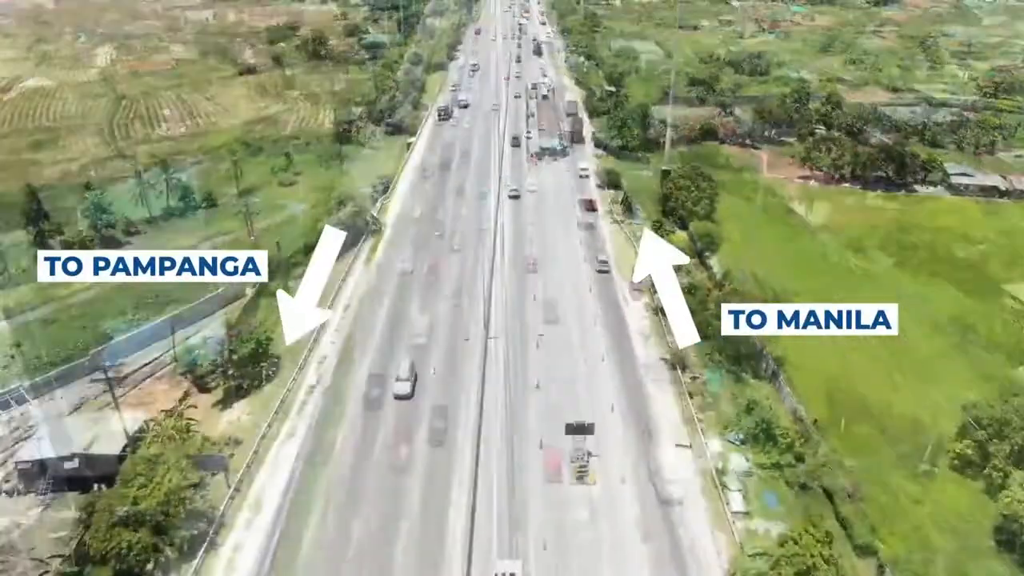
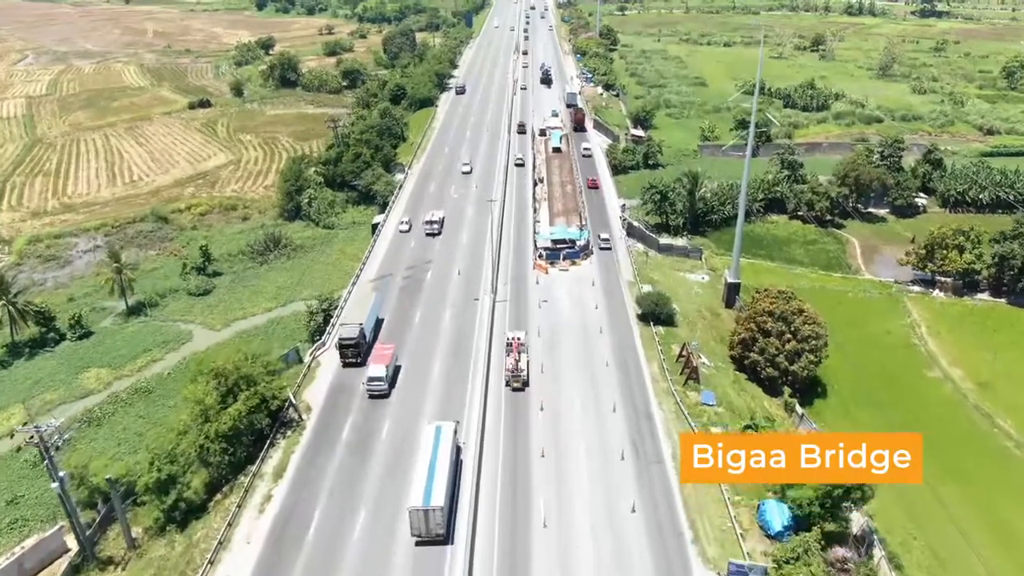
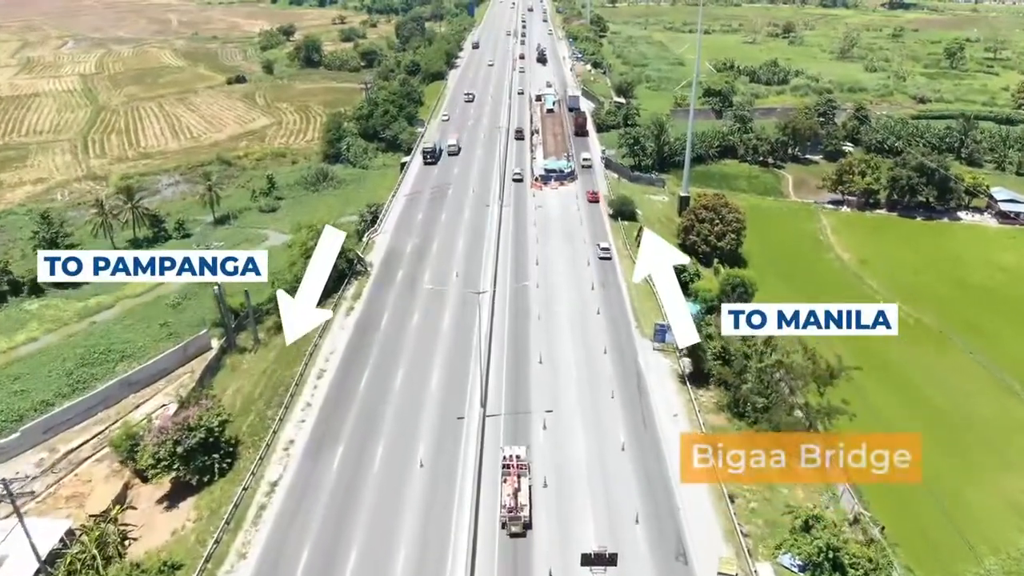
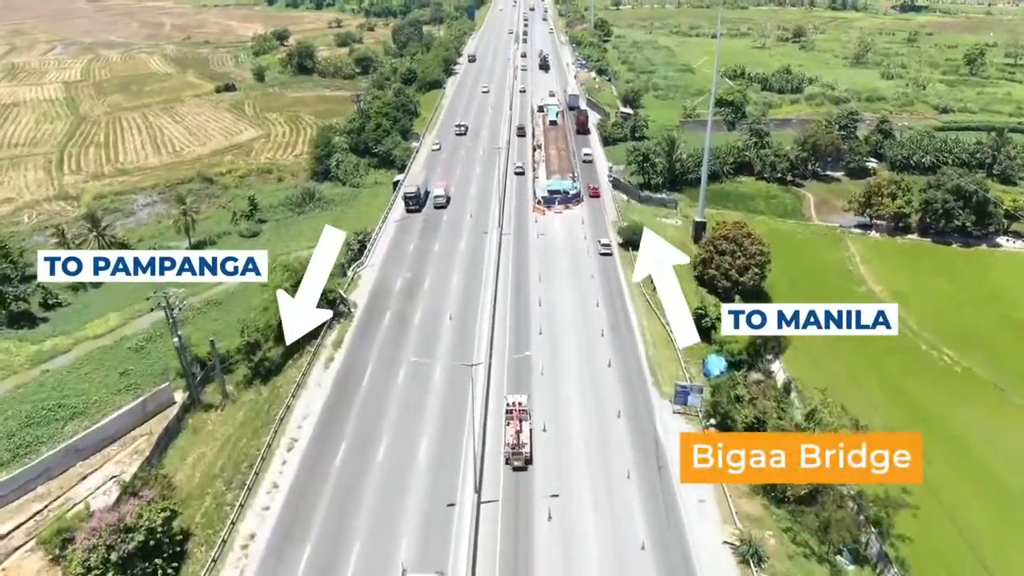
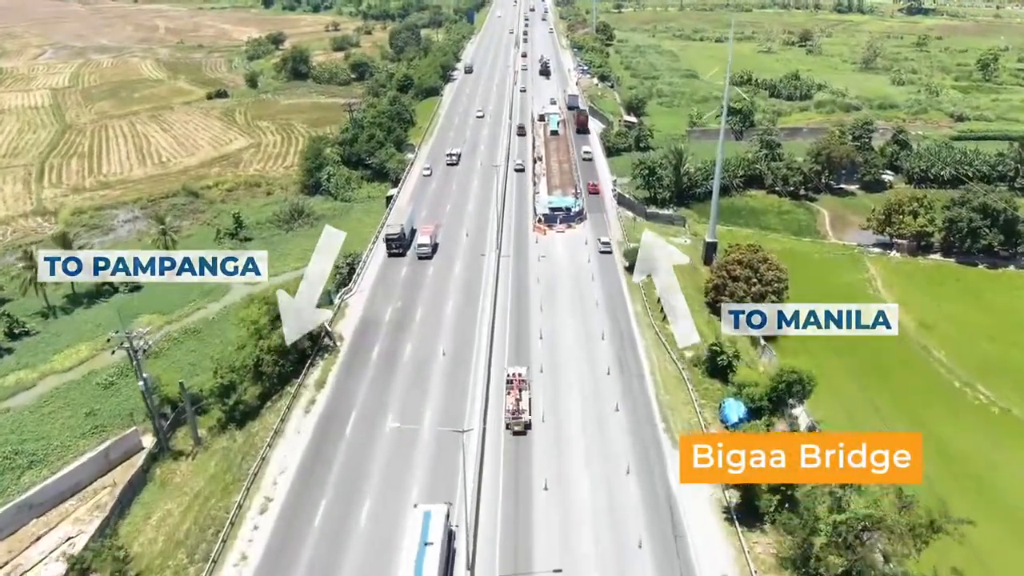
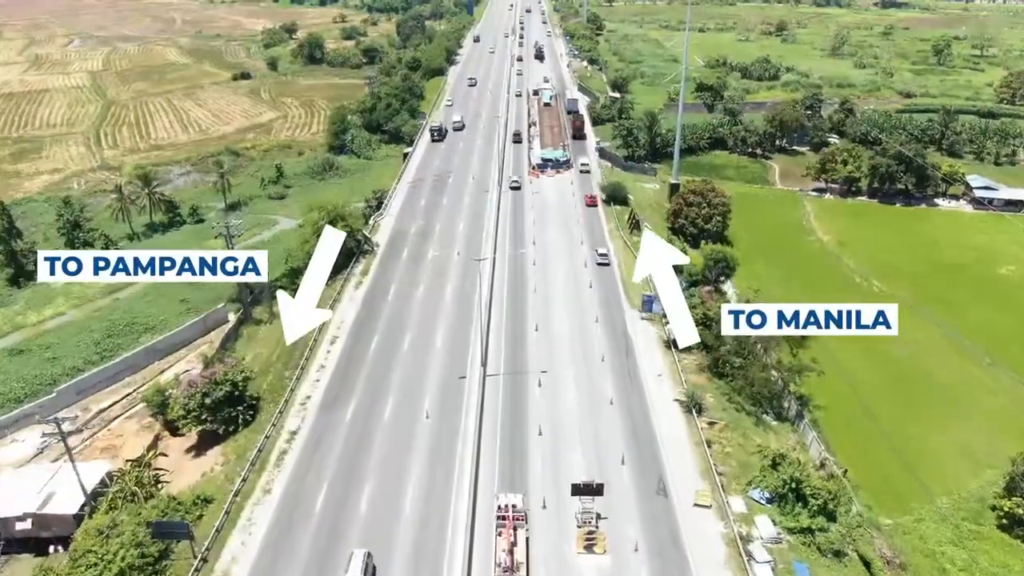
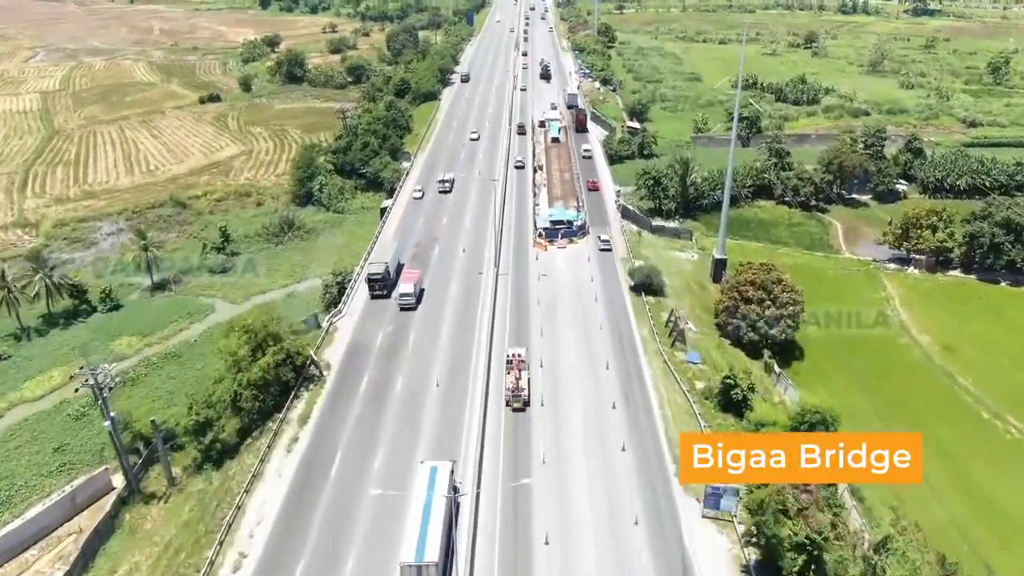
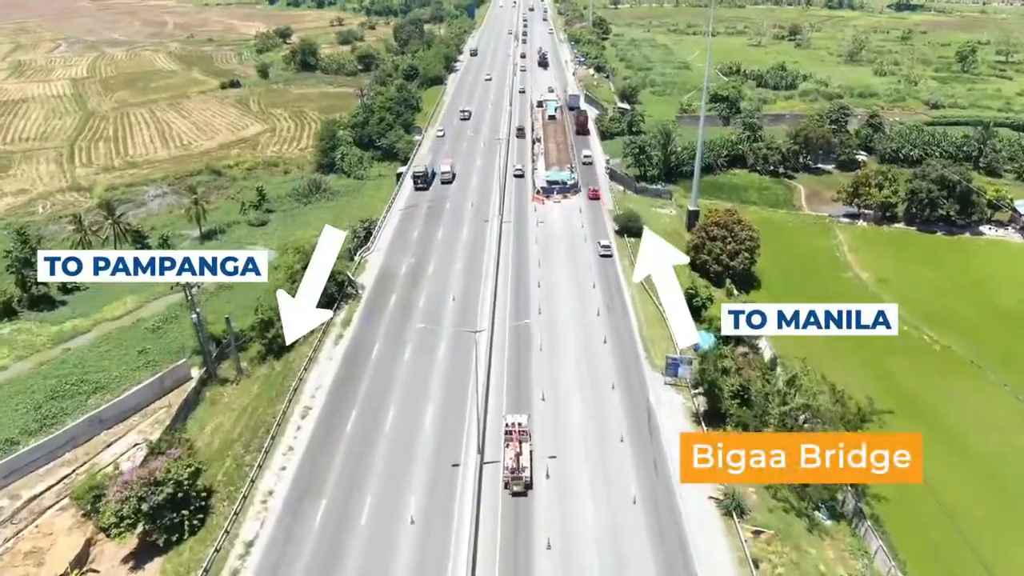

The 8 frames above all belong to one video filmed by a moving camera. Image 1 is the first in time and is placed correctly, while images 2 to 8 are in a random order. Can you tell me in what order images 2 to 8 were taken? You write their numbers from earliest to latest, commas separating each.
6, 3, 8, 4, 5, 7, 2
